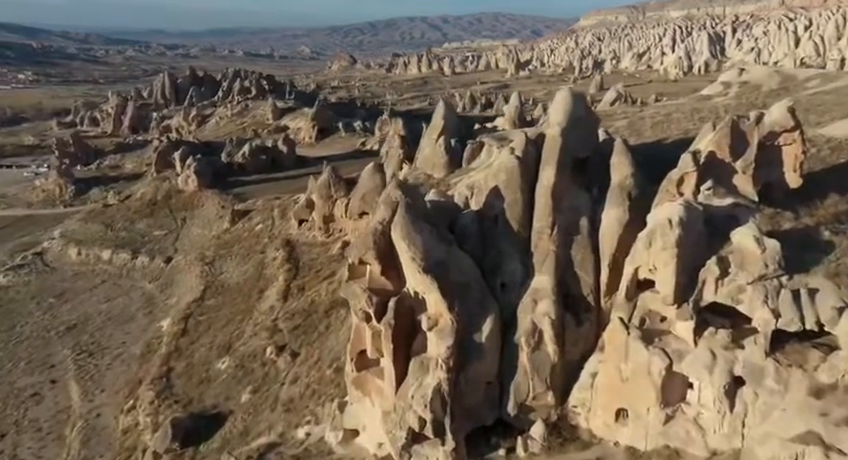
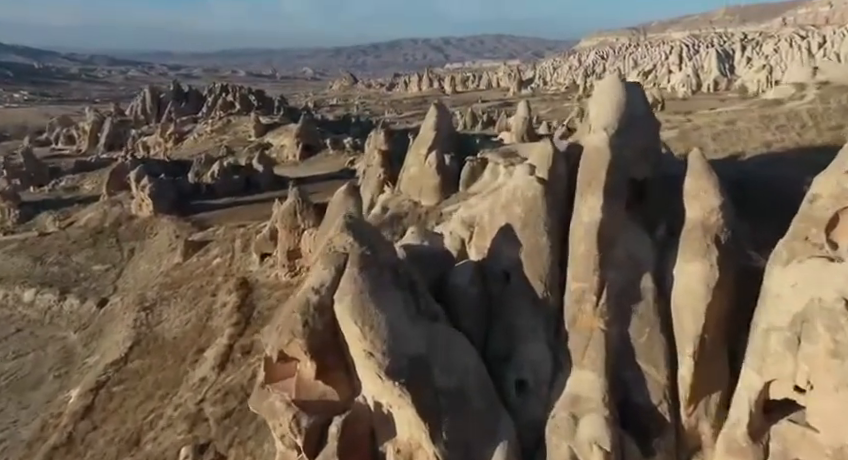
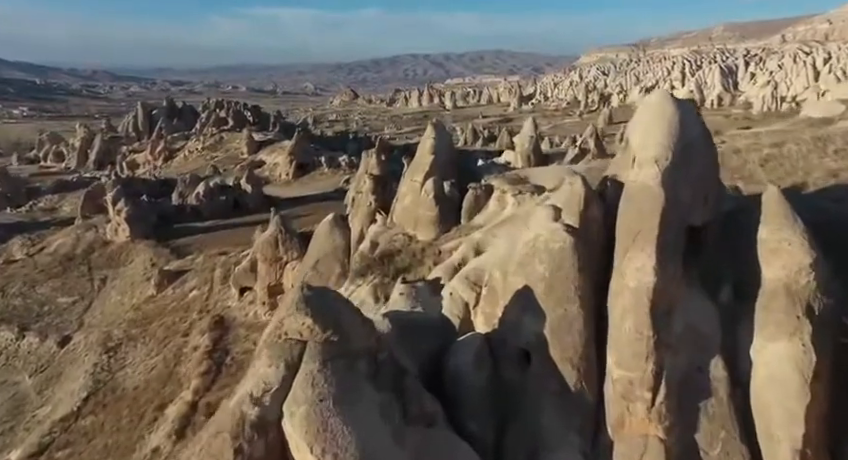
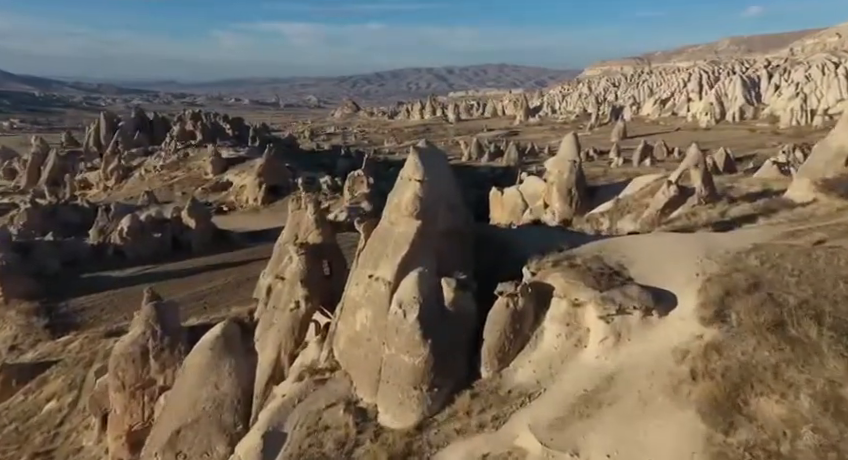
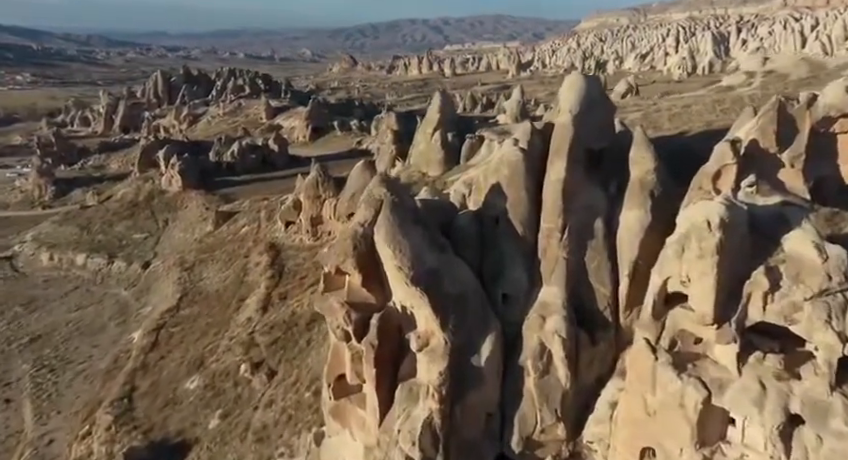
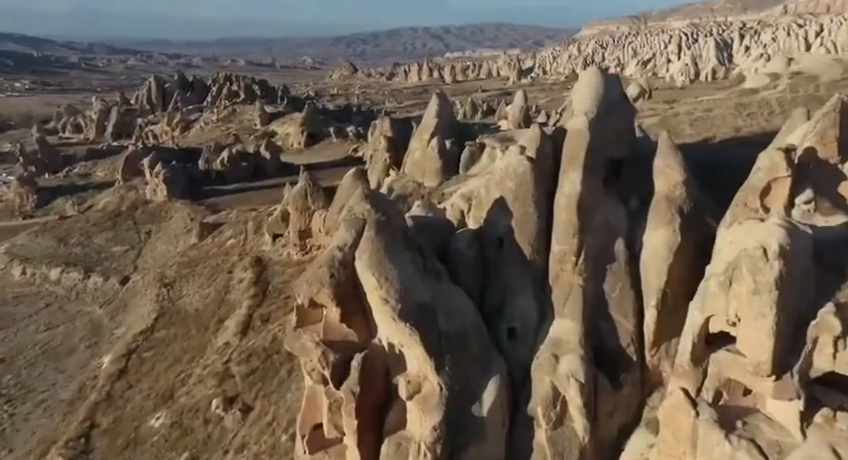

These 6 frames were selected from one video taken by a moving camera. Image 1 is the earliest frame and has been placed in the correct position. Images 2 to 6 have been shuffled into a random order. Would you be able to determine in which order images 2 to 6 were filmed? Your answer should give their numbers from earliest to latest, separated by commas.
5, 6, 2, 3, 4
